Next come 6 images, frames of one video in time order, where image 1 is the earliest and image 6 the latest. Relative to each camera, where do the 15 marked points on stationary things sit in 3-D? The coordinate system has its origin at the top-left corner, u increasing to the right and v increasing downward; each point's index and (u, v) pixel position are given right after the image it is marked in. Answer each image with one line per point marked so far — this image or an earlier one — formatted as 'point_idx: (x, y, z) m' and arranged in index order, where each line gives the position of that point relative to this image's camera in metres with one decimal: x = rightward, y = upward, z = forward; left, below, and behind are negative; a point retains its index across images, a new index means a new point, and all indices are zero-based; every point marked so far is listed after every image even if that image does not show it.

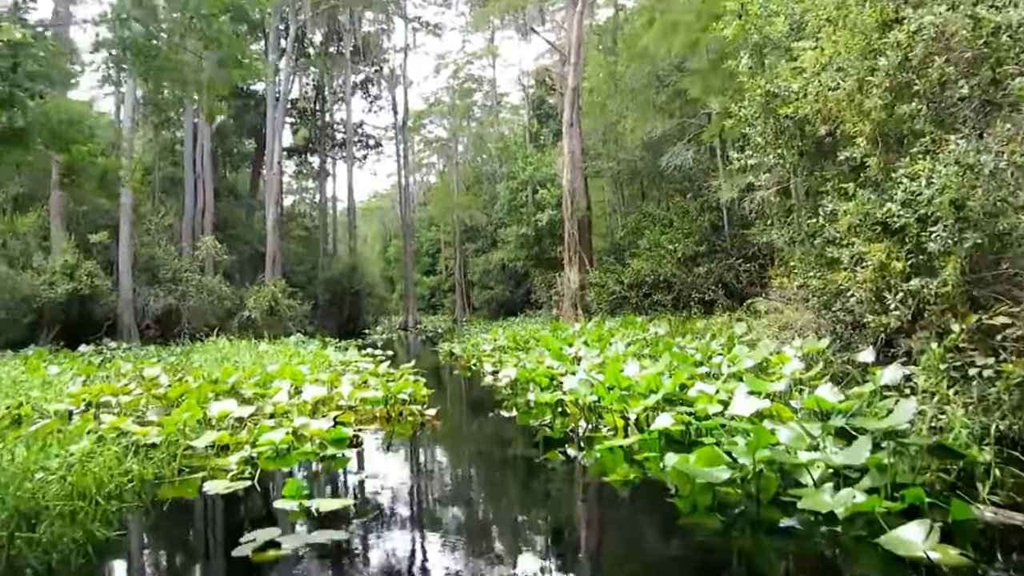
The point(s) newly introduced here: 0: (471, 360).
0: (-0.5, -0.9, +9.1) m
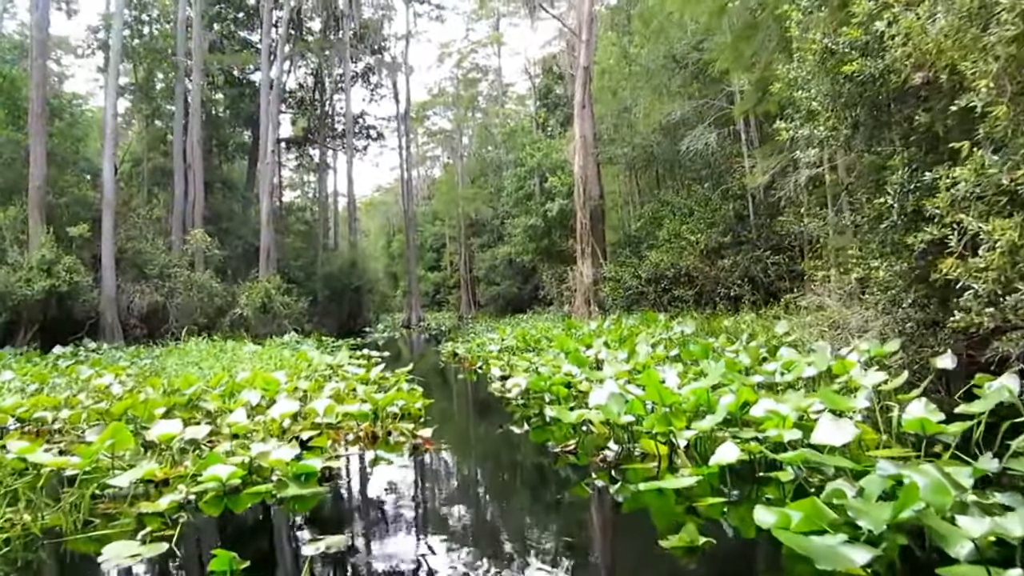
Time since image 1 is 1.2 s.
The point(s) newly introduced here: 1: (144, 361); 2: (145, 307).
0: (-0.4, -0.8, +8.3) m
1: (-3.4, -0.7, +6.9) m
2: (-5.6, -0.3, +11.4) m
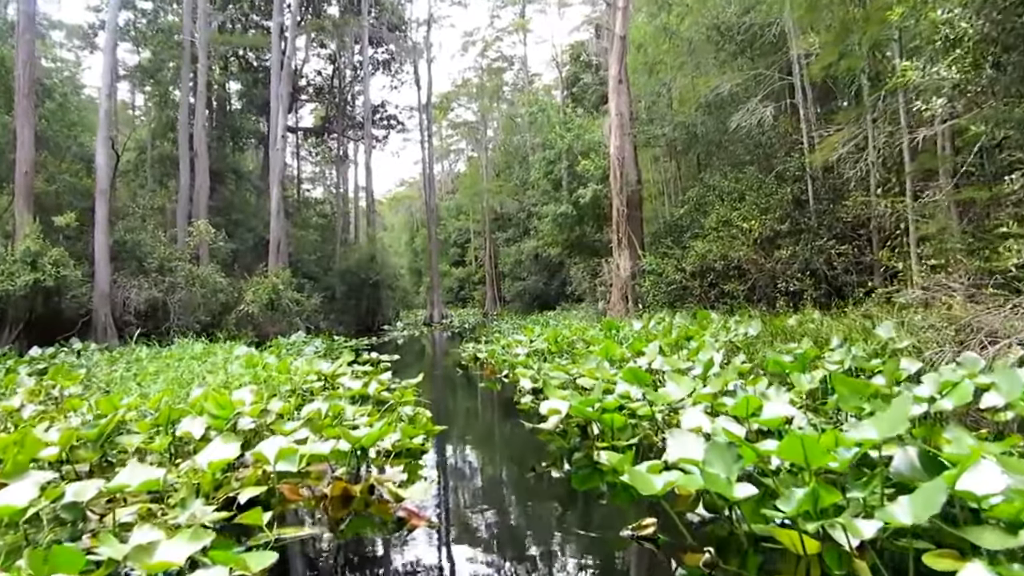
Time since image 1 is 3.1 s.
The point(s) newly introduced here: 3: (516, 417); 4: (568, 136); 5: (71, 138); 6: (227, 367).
0: (-0.1, -0.8, +7.3) m
1: (-3.1, -0.6, +5.9) m
2: (-5.2, -0.2, +10.5) m
3: (0.0, -0.8, +5.0) m
4: (+1.1, +2.9, +14.2) m
5: (-6.9, +2.4, +11.7) m
6: (-1.9, -0.5, +5.0) m
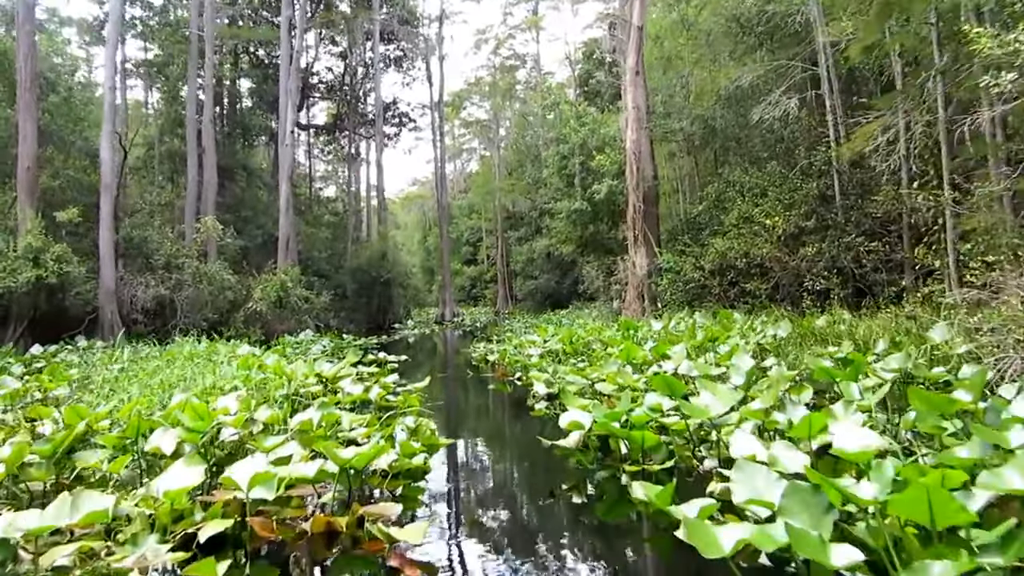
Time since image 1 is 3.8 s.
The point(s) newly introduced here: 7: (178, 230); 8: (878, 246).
0: (0.0, -0.7, +7.0) m
1: (-3.0, -0.6, +5.6) m
2: (-5.0, -0.2, +10.3) m
3: (+0.1, -0.8, +4.7) m
4: (+1.3, +2.9, +13.9) m
5: (-6.7, +2.4, +11.5) m
6: (-1.8, -0.5, +4.7) m
7: (-5.7, +1.0, +12.7) m
8: (+3.9, +0.4, +8.0) m
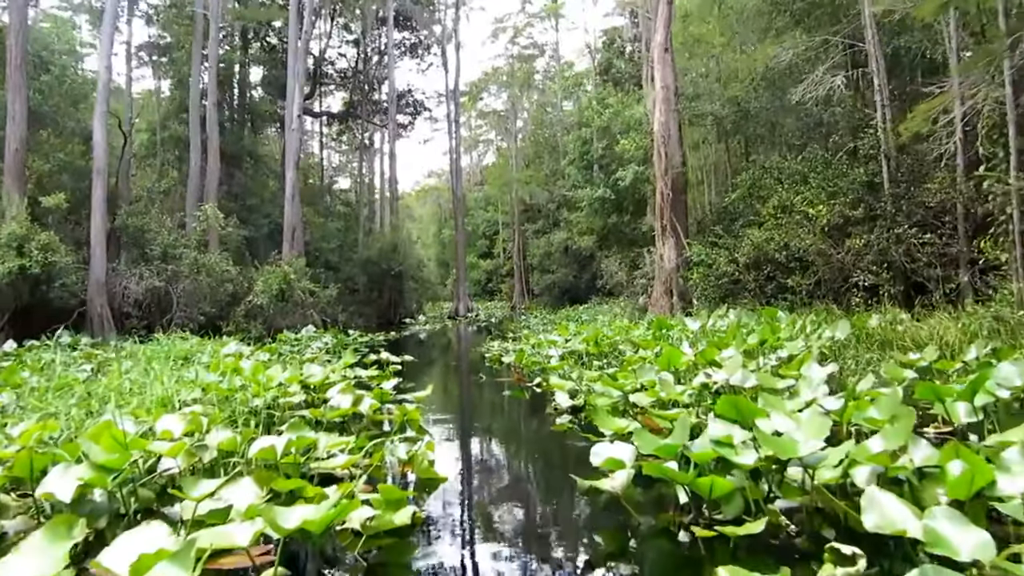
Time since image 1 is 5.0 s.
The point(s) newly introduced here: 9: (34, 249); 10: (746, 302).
0: (+0.2, -0.7, +6.3) m
1: (-2.9, -0.5, +5.0) m
2: (-4.8, -0.1, +9.7) m
3: (+0.2, -0.8, +4.0) m
4: (+1.6, +3.0, +13.1) m
5: (-6.5, +2.5, +11.0) m
6: (-1.7, -0.5, +4.0) m
7: (-5.4, +1.1, +12.1) m
8: (+4.1, +0.5, +7.2) m
9: (-5.3, +0.4, +8.3) m
10: (+2.6, -0.2, +8.2) m
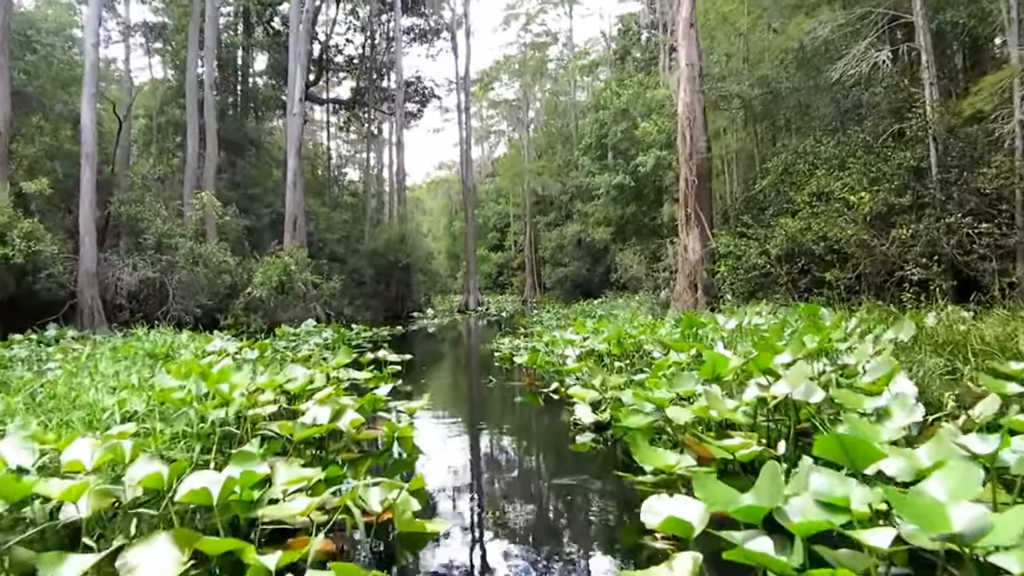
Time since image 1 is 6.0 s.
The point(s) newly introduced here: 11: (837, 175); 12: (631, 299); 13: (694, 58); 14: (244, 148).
0: (+0.2, -0.6, +5.7) m
1: (-2.8, -0.5, +4.5) m
2: (-4.6, +0.1, +9.2) m
3: (+0.2, -0.7, +3.4) m
4: (+1.8, +3.1, +12.5) m
5: (-6.3, +2.7, +10.4) m
6: (-1.7, -0.4, +3.5) m
7: (-5.2, +1.3, +11.6) m
8: (+4.2, +0.5, +6.5) m
9: (-5.1, +0.5, +7.8) m
10: (+2.7, -0.1, +7.5) m
11: (+3.4, +1.2, +7.9) m
12: (+1.8, -0.2, +11.3) m
13: (+1.9, +2.4, +7.7) m
14: (-5.2, +2.7, +14.4) m
